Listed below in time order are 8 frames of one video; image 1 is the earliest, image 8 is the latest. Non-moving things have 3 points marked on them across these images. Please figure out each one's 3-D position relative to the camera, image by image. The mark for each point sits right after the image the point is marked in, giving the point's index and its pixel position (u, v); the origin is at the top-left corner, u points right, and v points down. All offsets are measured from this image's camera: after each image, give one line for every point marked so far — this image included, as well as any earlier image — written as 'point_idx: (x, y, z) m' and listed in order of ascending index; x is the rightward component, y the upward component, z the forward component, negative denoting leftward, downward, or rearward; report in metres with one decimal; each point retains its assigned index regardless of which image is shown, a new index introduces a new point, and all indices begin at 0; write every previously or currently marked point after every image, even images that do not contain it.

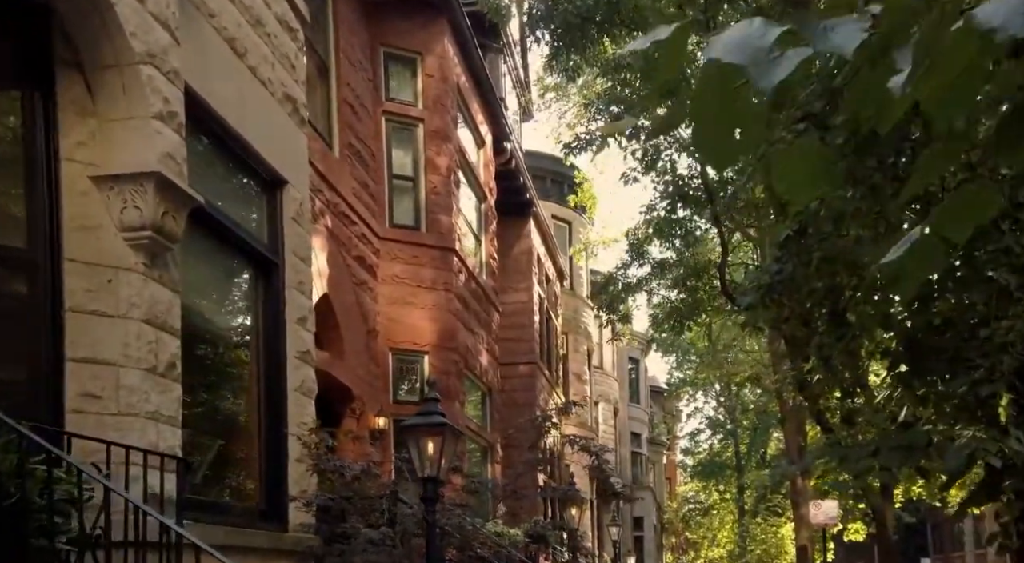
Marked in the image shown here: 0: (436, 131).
0: (-0.9, +1.8, +13.4) m
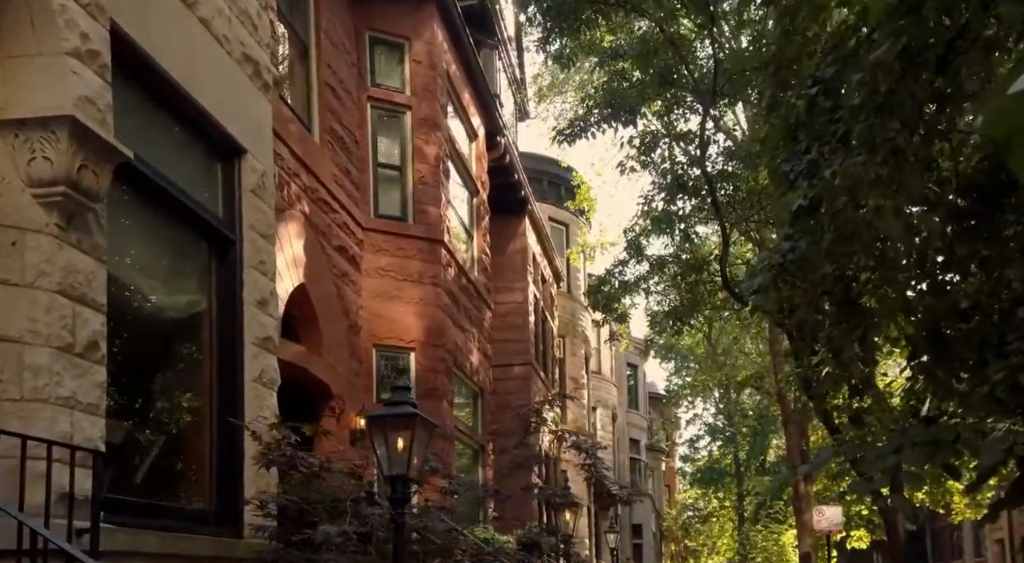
0: (-1.0, +1.9, +12.8) m
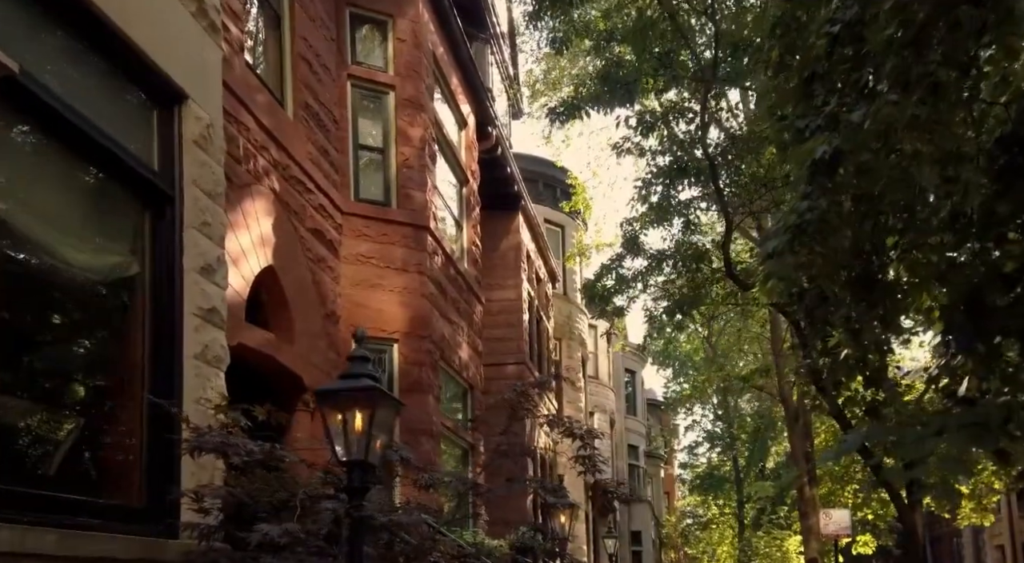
0: (-1.1, +2.0, +12.1) m
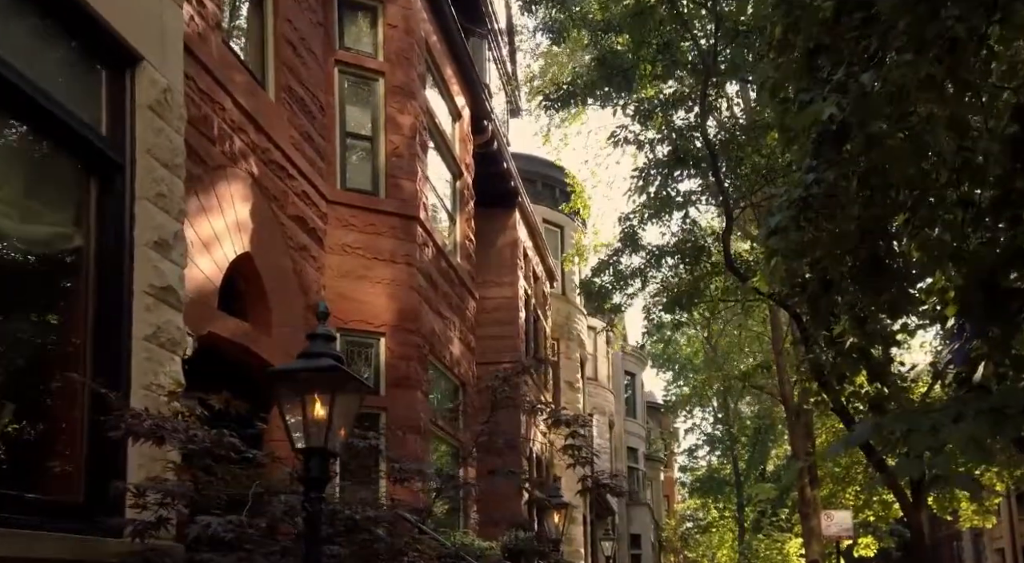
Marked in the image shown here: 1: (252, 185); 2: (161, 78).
0: (-1.2, +2.1, +11.7) m
1: (-2.0, +0.7, +8.5) m
2: (-1.6, +1.0, +5.2) m
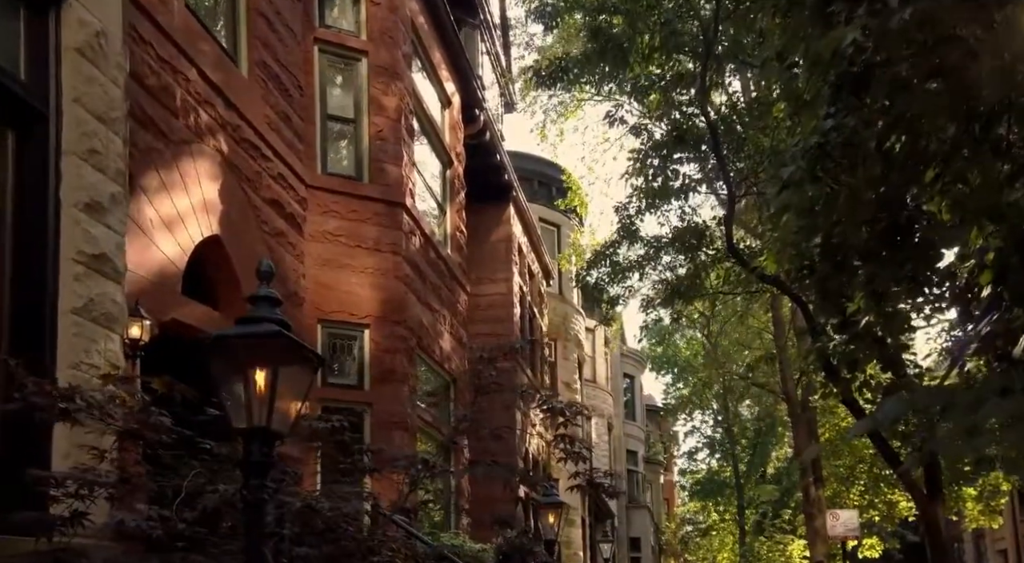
0: (-1.3, +2.2, +11.1) m
1: (-2.1, +0.8, +7.9) m
2: (-1.7, +1.1, +4.7) m
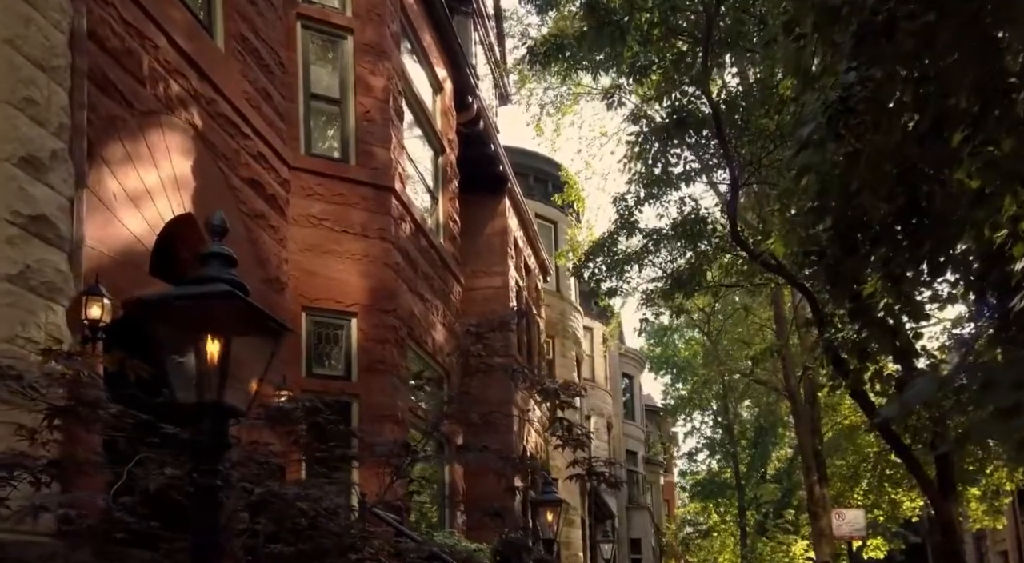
0: (-1.4, +2.3, +10.7) m
1: (-2.1, +1.0, +7.4) m
2: (-1.8, +1.2, +4.2) m
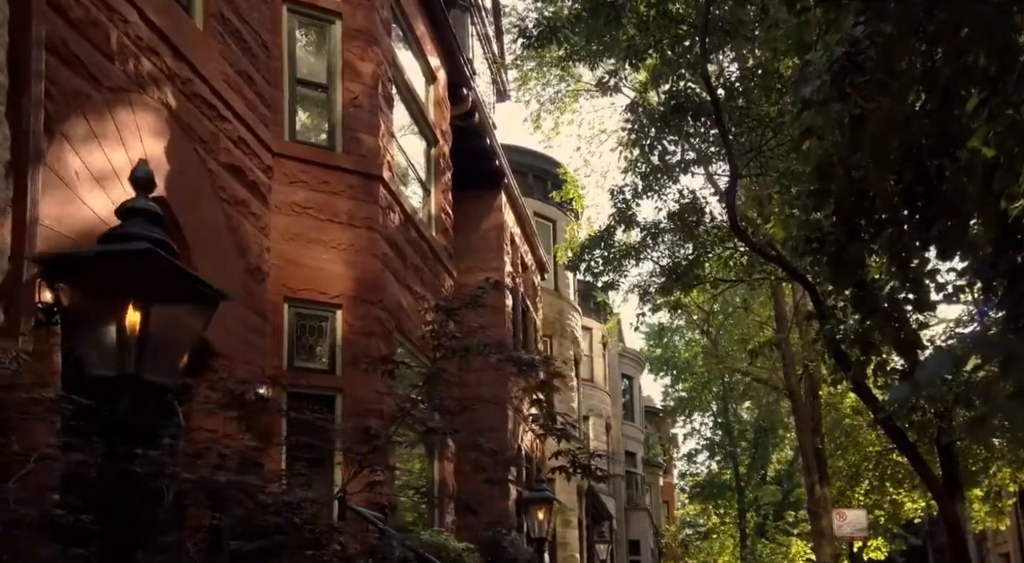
0: (-1.4, +2.4, +10.3) m
1: (-2.2, +1.0, +7.1) m
2: (-1.9, +1.3, +3.9) m
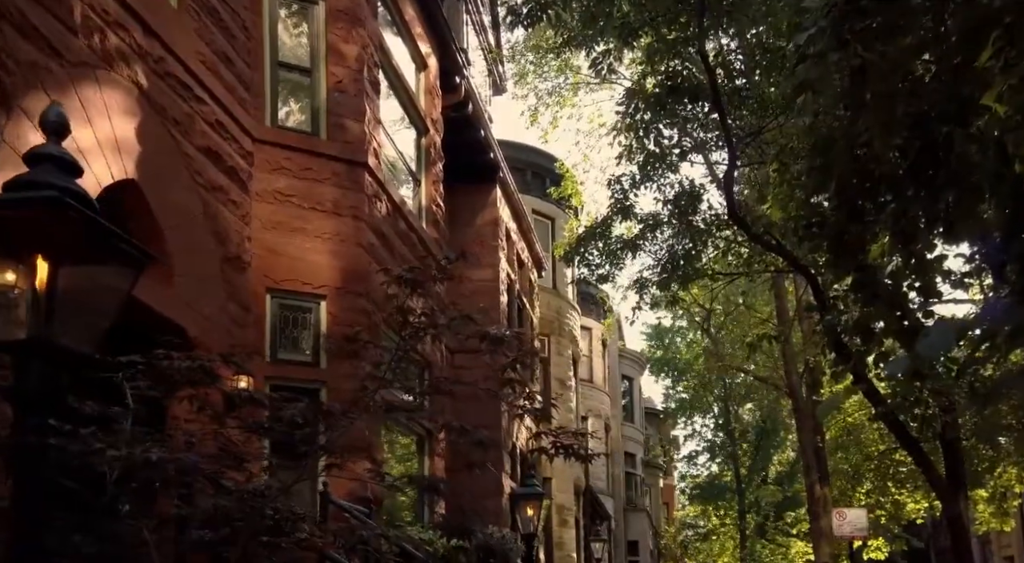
0: (-1.5, +2.4, +10.0) m
1: (-2.3, +1.1, +6.8) m
2: (-1.9, +1.4, +3.6) m
